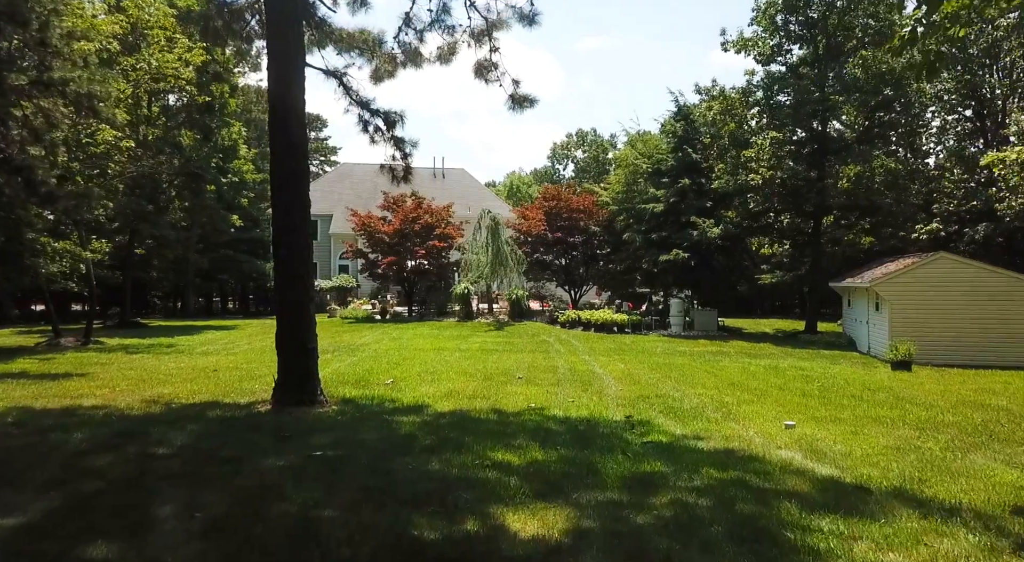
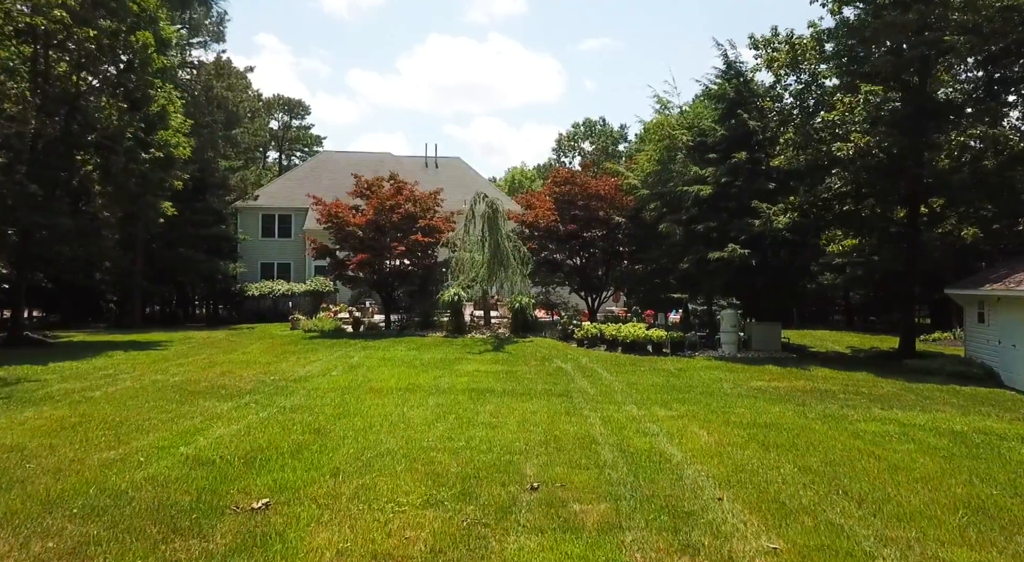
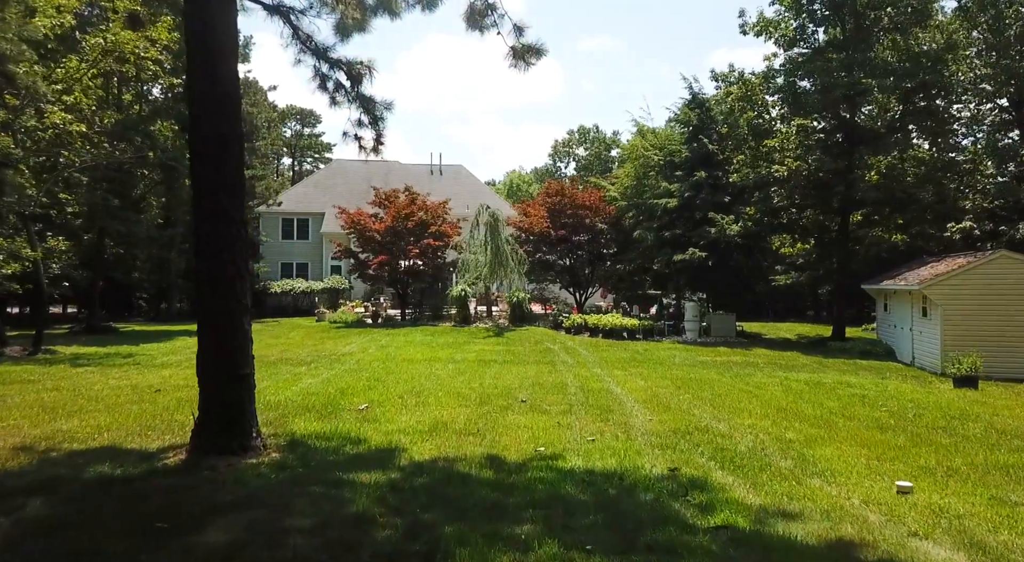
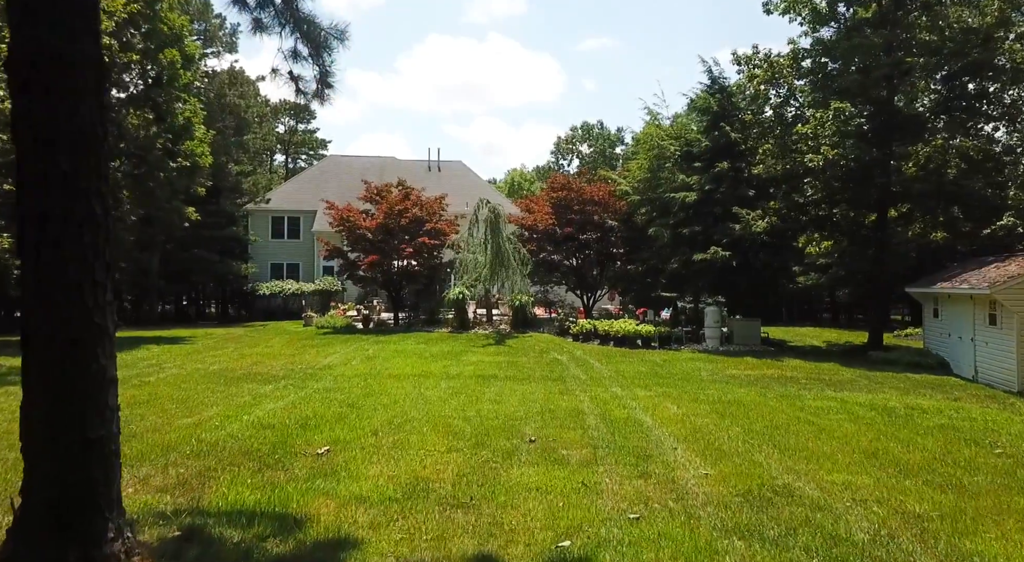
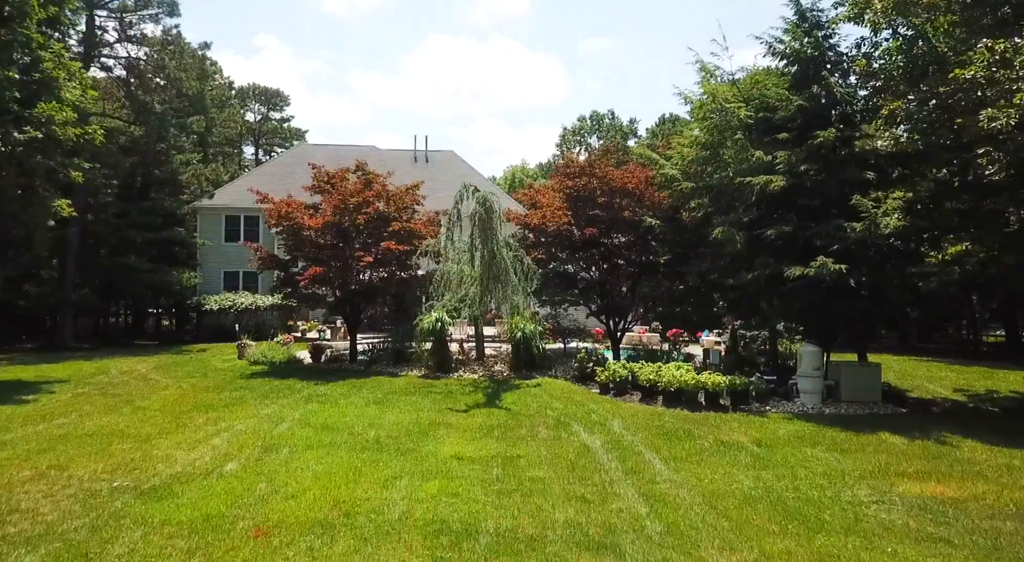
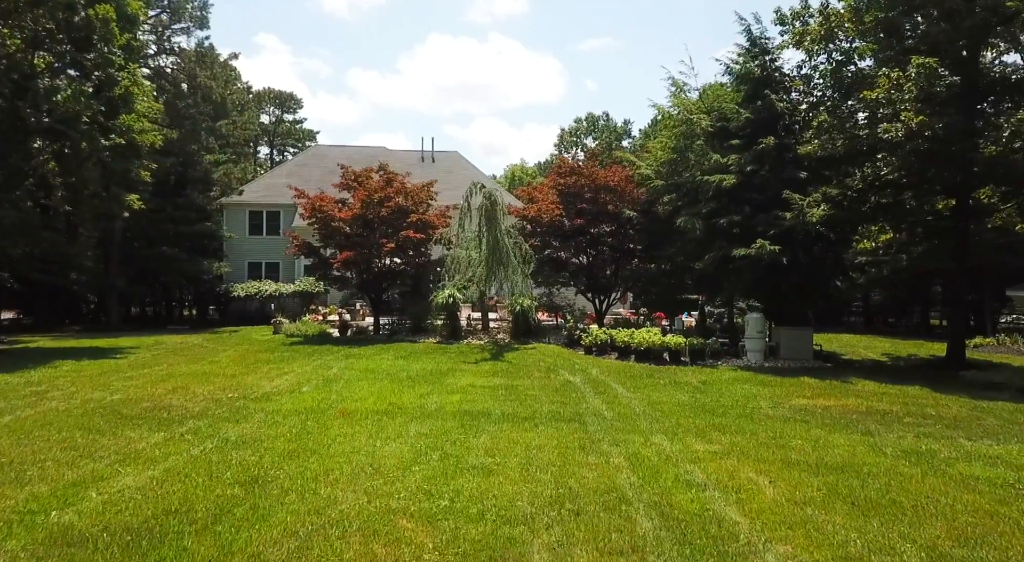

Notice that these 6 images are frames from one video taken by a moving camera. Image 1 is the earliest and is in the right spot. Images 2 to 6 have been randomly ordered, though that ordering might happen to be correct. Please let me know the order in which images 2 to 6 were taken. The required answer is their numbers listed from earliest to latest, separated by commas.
3, 4, 2, 6, 5
